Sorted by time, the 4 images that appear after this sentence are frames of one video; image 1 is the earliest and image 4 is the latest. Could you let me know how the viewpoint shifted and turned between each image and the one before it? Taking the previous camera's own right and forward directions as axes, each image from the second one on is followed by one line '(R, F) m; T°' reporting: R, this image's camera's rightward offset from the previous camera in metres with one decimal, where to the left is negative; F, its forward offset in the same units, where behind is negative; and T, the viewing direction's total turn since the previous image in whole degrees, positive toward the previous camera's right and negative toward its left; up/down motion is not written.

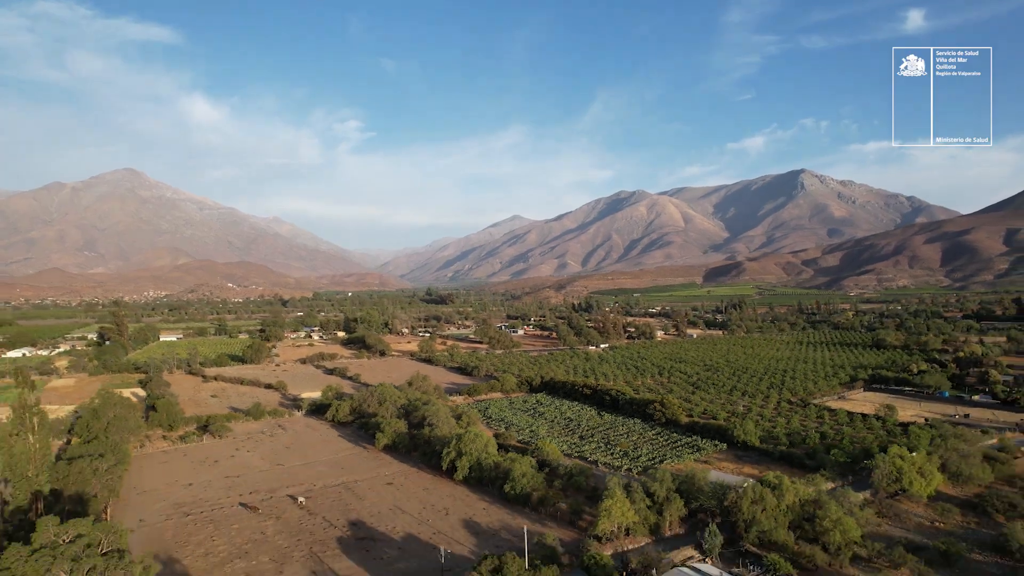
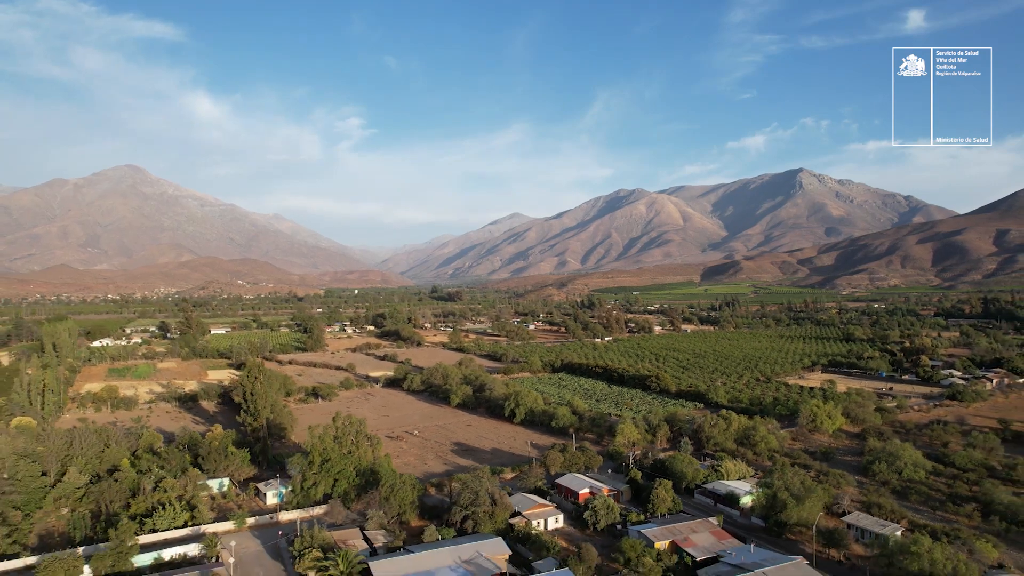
(-1.9, -9.2) m; 0°
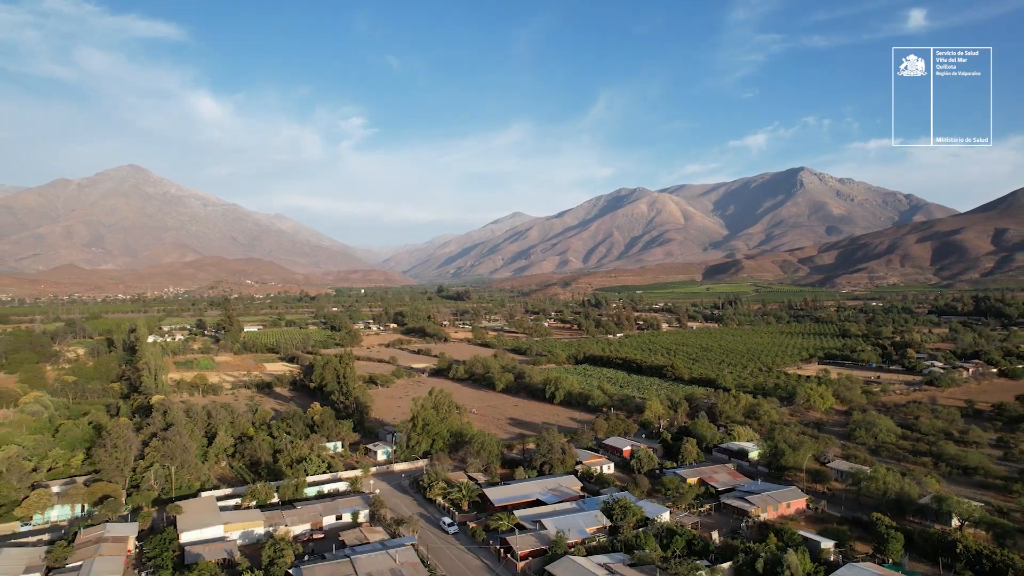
(-2.1, -5.2) m; 0°
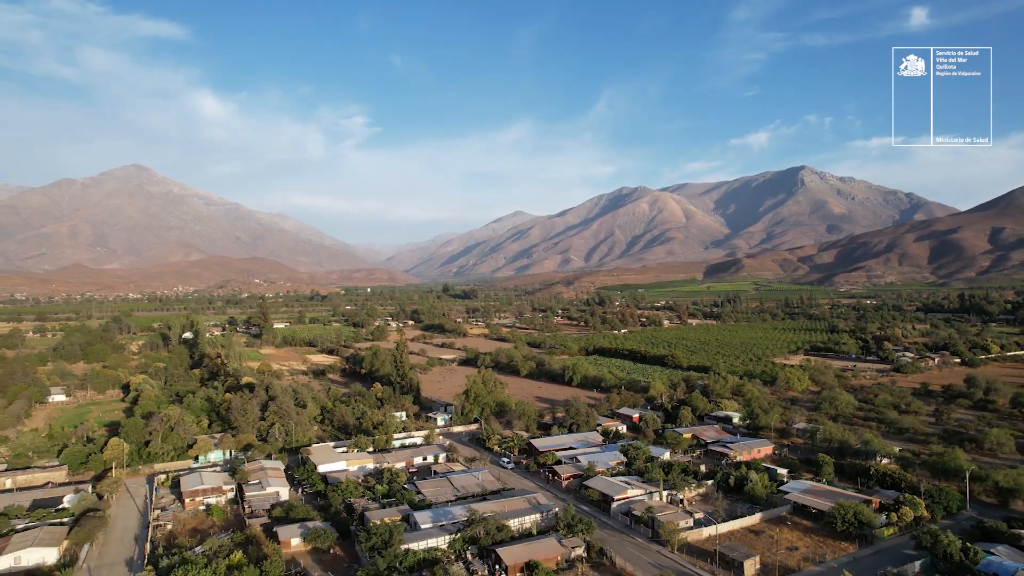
(-1.4, -6.1) m; 0°
